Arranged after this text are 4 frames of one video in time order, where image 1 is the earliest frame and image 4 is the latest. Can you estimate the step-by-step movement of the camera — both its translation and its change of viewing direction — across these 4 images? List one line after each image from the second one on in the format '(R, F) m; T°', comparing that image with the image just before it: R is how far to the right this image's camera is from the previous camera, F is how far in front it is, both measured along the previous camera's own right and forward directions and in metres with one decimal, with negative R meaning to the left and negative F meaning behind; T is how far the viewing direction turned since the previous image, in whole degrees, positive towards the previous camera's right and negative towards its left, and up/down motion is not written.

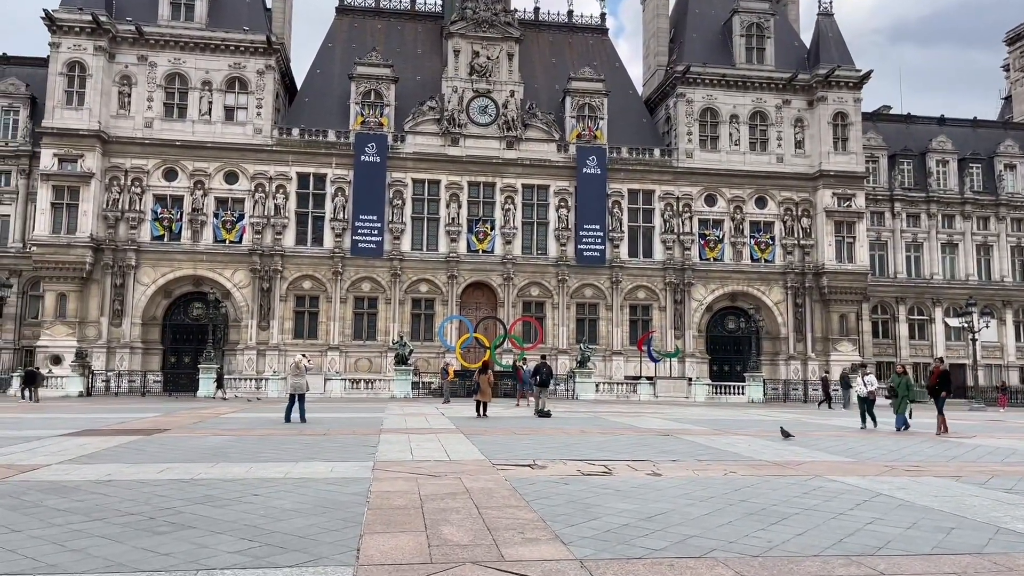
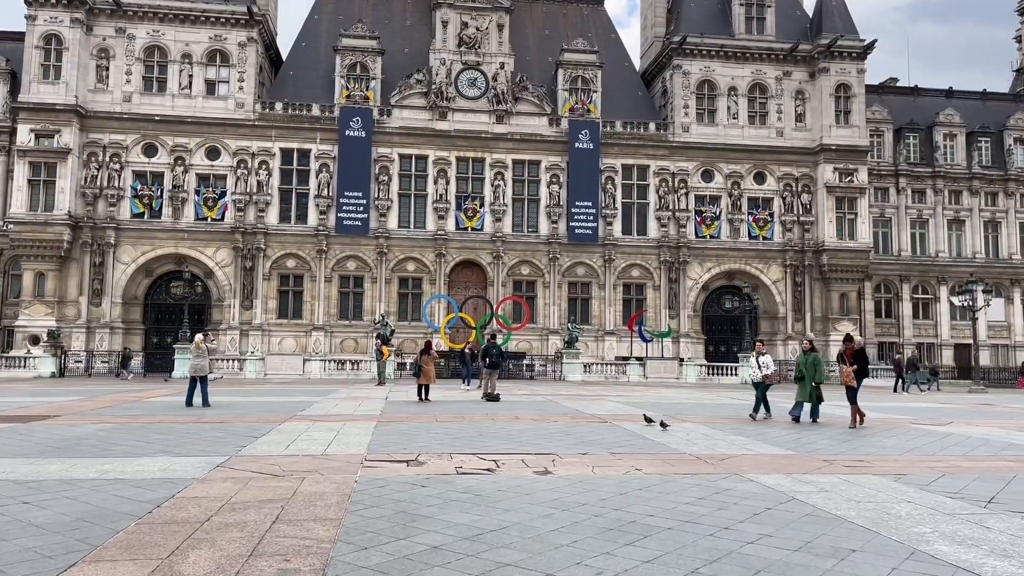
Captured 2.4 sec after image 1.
(+1.5, +1.4) m; -1°
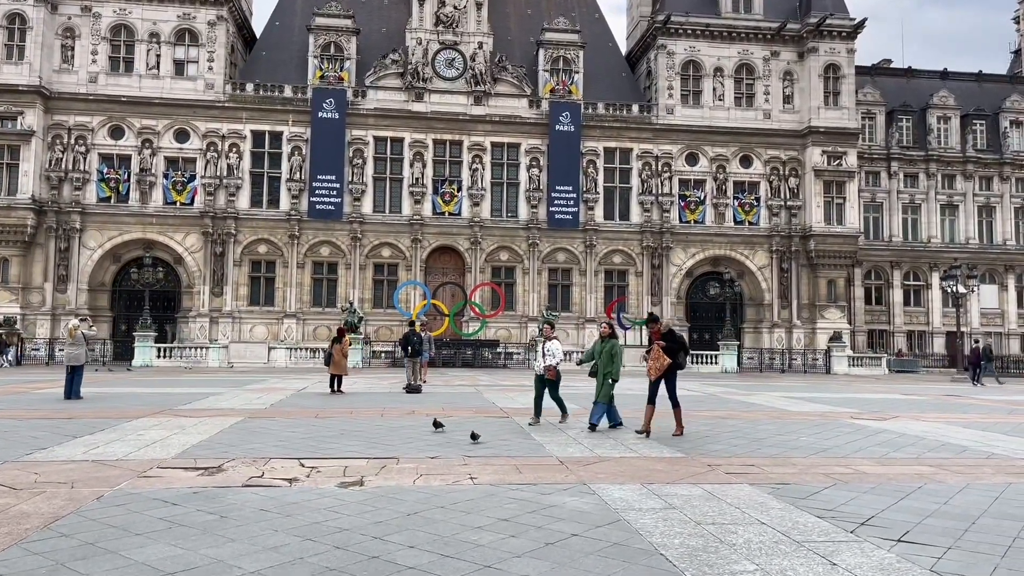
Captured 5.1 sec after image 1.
(+1.8, +1.3) m; 0°
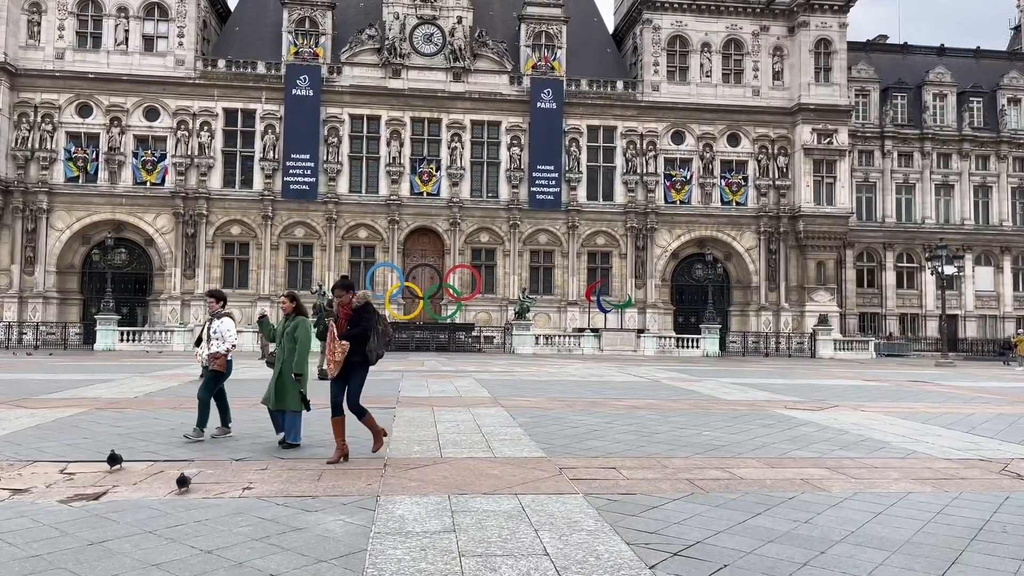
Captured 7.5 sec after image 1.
(+1.7, +1.3) m; 0°
